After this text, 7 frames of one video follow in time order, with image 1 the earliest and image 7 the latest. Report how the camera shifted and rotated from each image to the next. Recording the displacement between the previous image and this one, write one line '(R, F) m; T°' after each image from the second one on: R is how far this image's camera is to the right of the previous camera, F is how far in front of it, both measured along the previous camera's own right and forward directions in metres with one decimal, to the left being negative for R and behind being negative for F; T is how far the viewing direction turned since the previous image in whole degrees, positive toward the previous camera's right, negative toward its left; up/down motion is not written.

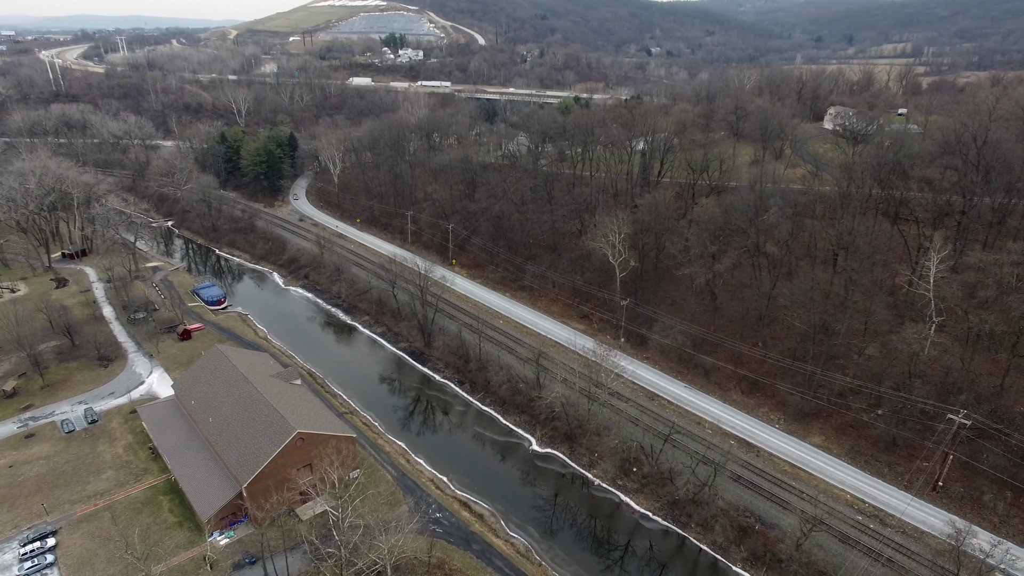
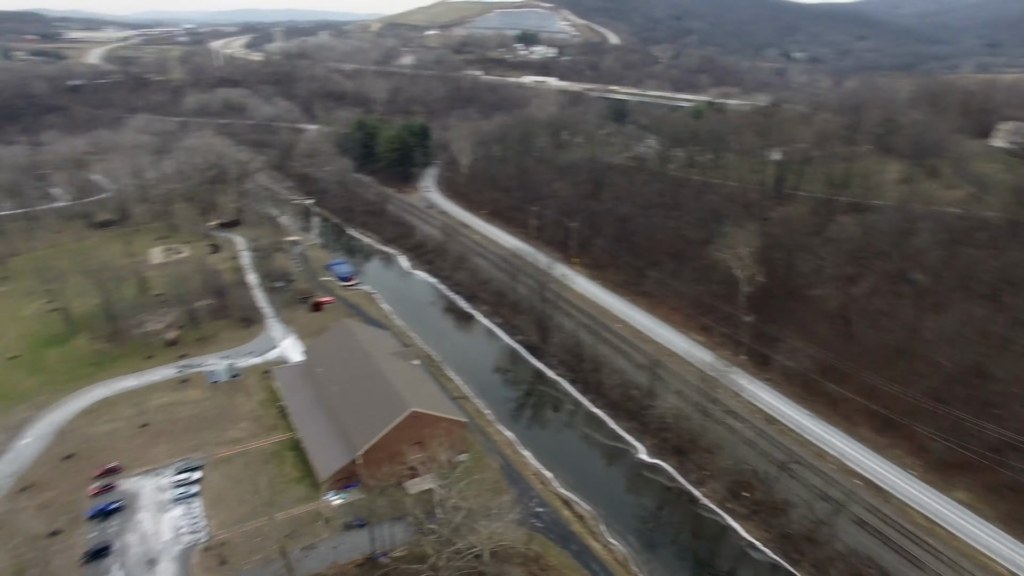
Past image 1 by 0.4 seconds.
(+0.8, +0.2) m; -11°
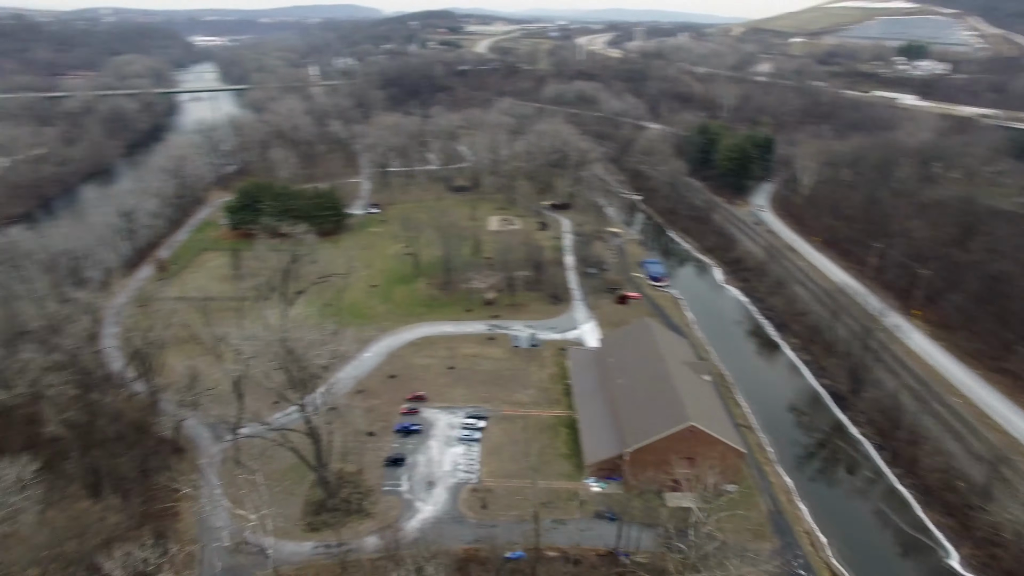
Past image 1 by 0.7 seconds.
(0.0, +0.1) m; -25°
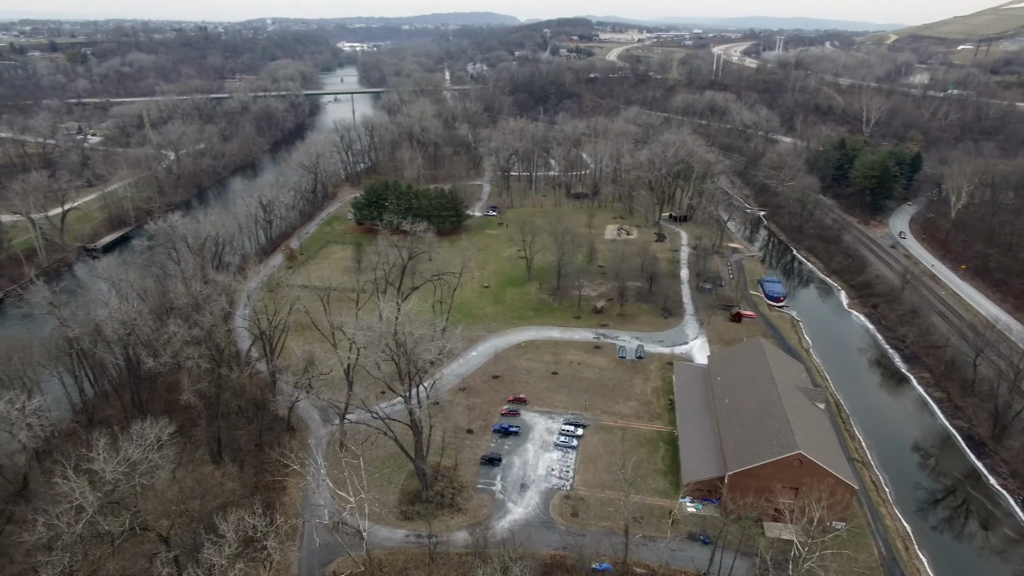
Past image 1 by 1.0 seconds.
(+0.4, 0.0) m; -10°
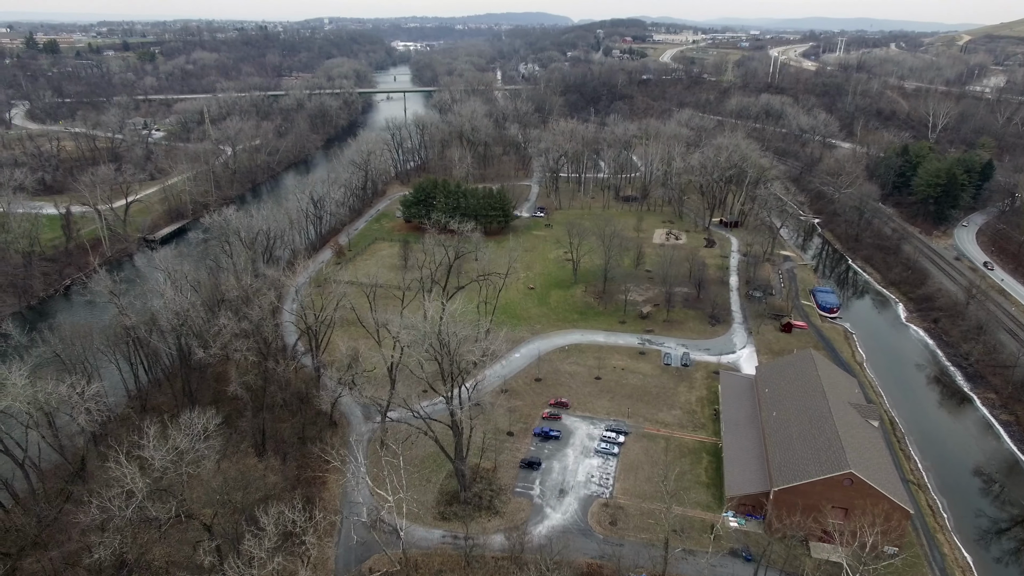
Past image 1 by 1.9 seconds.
(0.0, +0.2) m; -4°
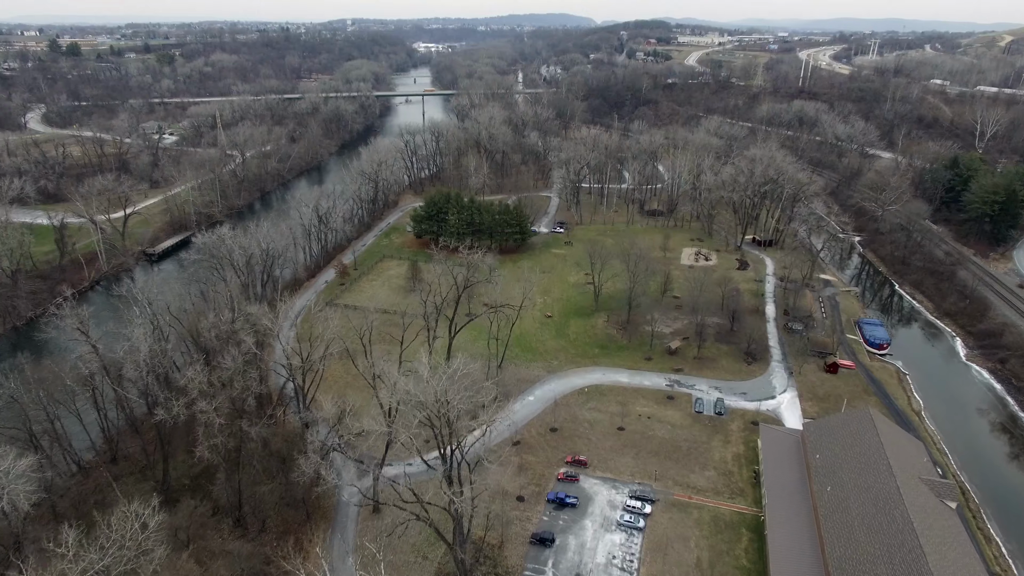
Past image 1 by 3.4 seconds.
(+0.3, +4.1) m; -2°
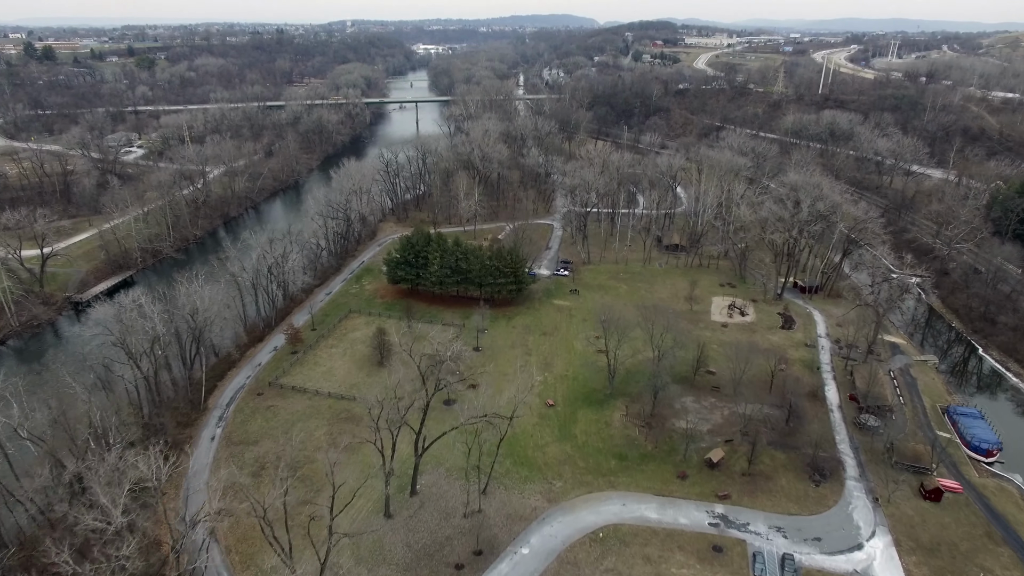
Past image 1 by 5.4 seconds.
(+0.7, +10.4) m; 0°
